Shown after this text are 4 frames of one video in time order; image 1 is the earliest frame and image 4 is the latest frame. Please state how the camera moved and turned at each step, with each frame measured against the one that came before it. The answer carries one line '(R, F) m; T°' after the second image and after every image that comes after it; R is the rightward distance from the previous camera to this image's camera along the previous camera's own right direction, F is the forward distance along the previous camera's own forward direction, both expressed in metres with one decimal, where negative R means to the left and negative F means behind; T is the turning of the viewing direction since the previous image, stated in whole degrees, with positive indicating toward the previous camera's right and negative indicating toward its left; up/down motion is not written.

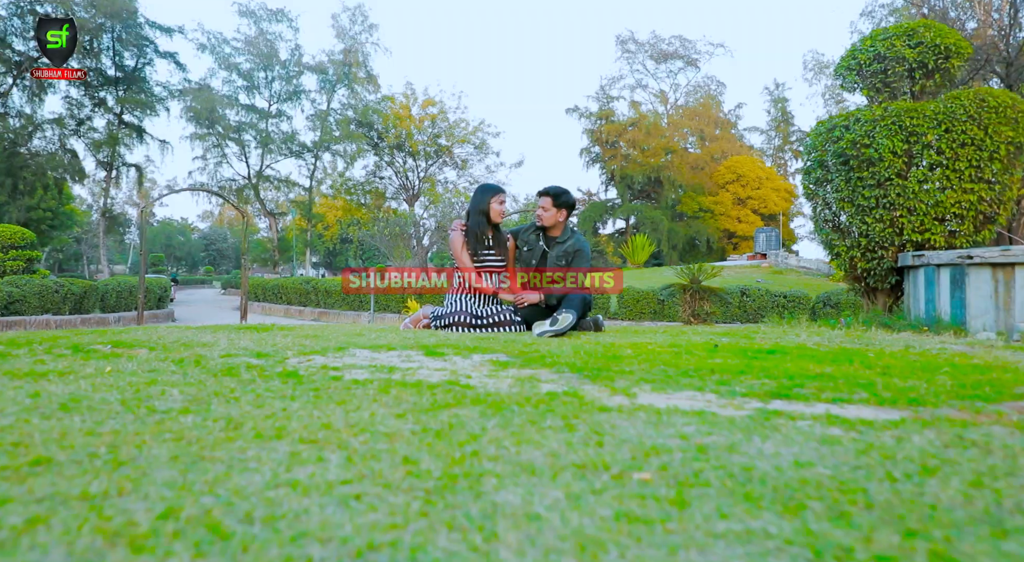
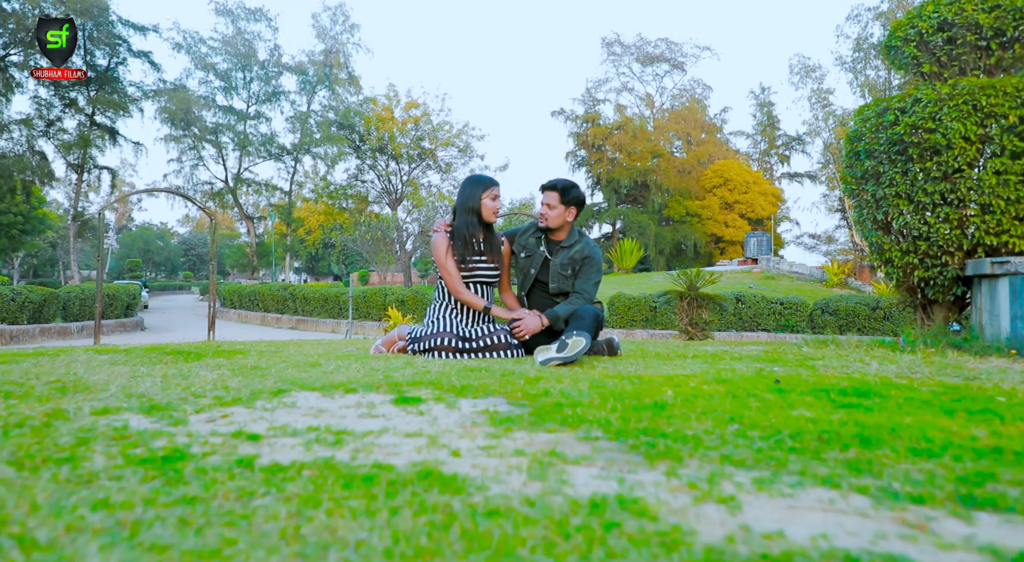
(-0.1, +1.0) m; +1°
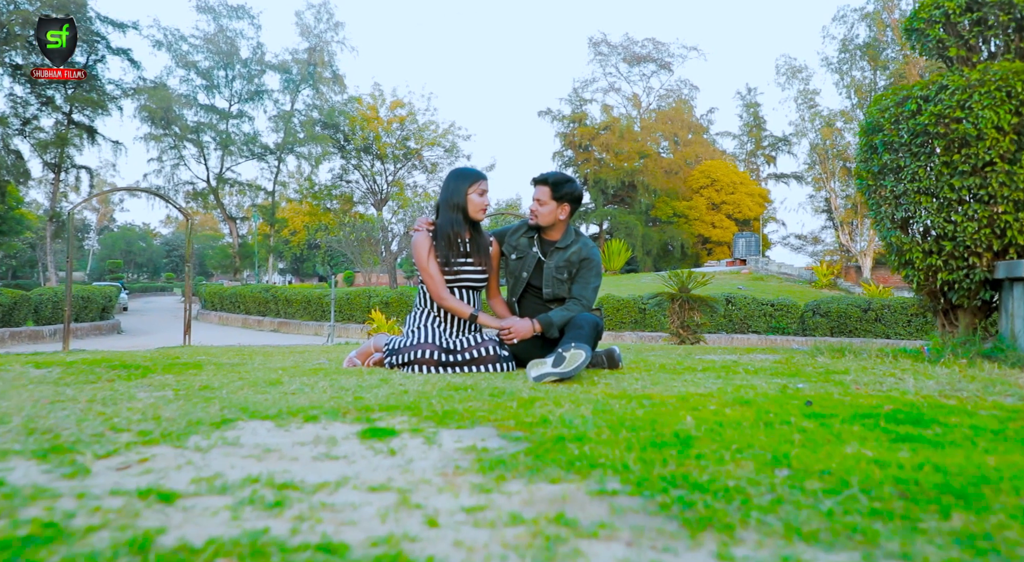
(0.0, +0.5) m; +1°
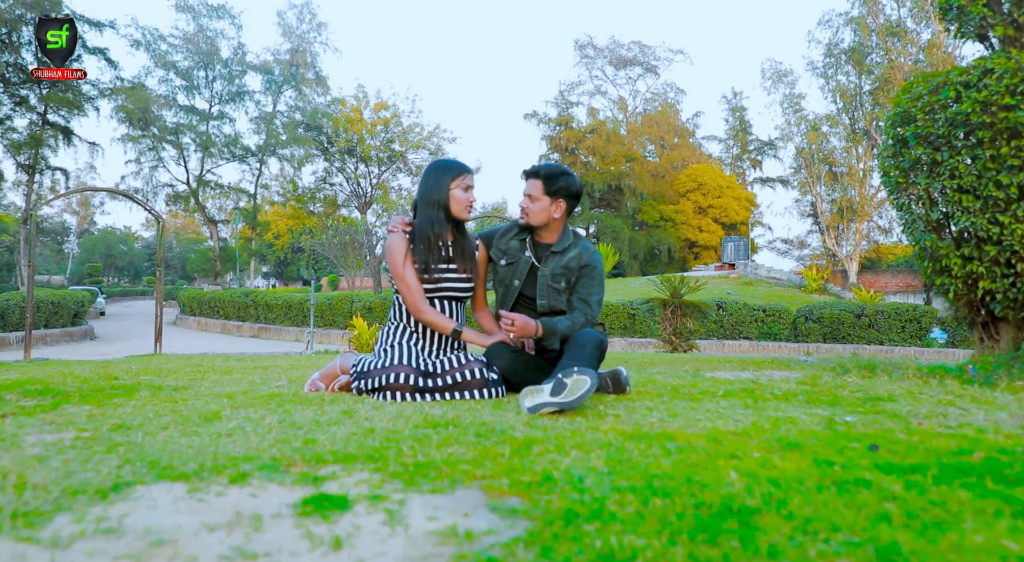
(0.0, +0.6) m; +1°
